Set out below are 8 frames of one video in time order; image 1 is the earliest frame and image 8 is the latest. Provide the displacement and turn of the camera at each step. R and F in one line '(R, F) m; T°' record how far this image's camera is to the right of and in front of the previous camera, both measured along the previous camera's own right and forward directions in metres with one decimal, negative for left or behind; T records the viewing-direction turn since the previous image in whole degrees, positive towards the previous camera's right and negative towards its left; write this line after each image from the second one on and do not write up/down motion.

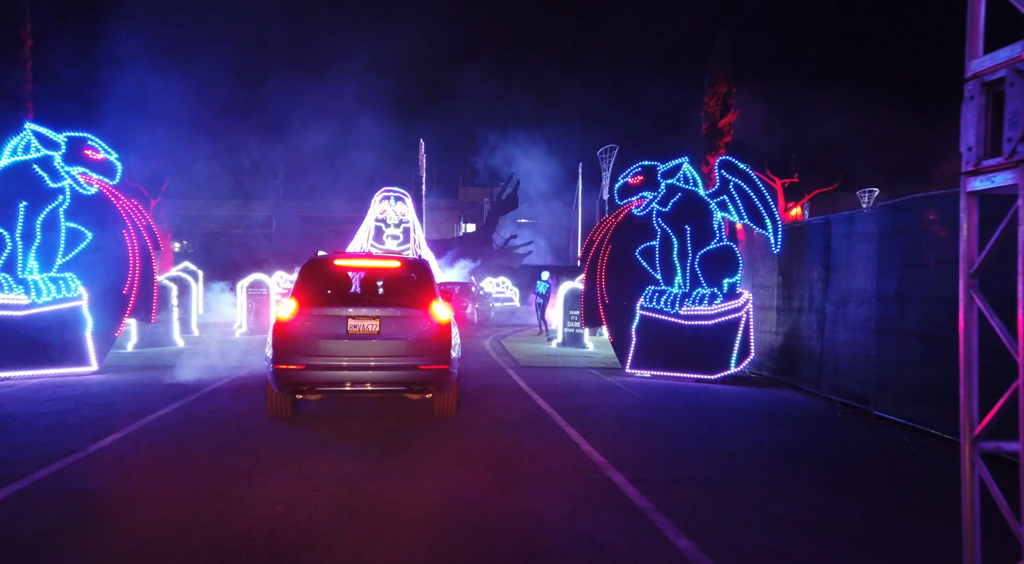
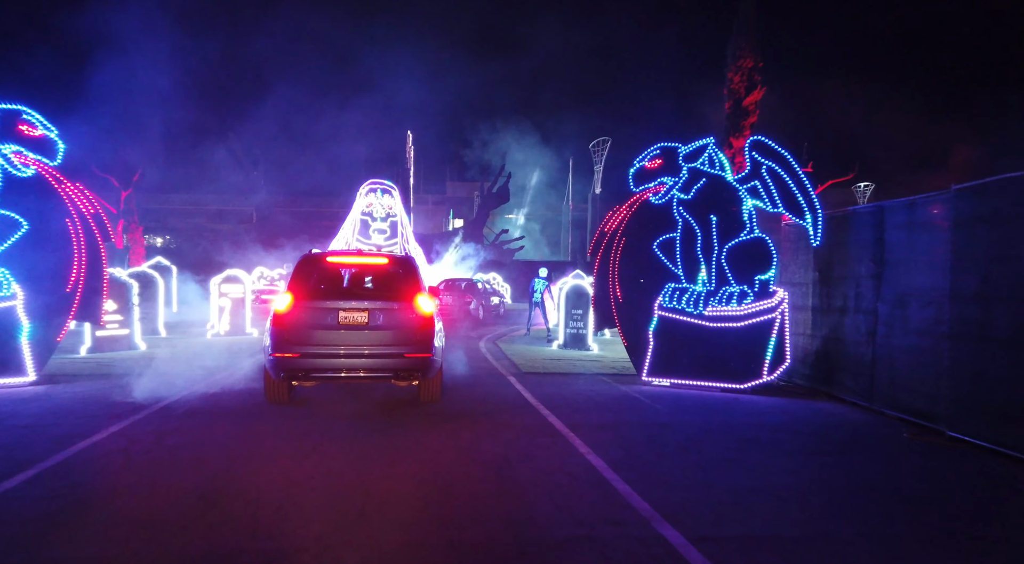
(-0.2, +1.4) m; +1°
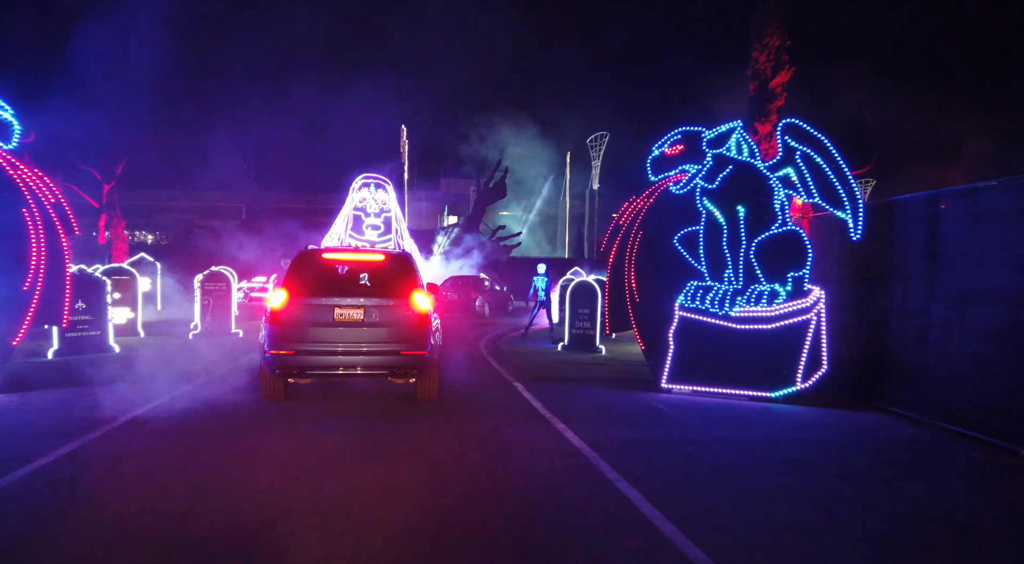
(-0.2, +1.0) m; 0°
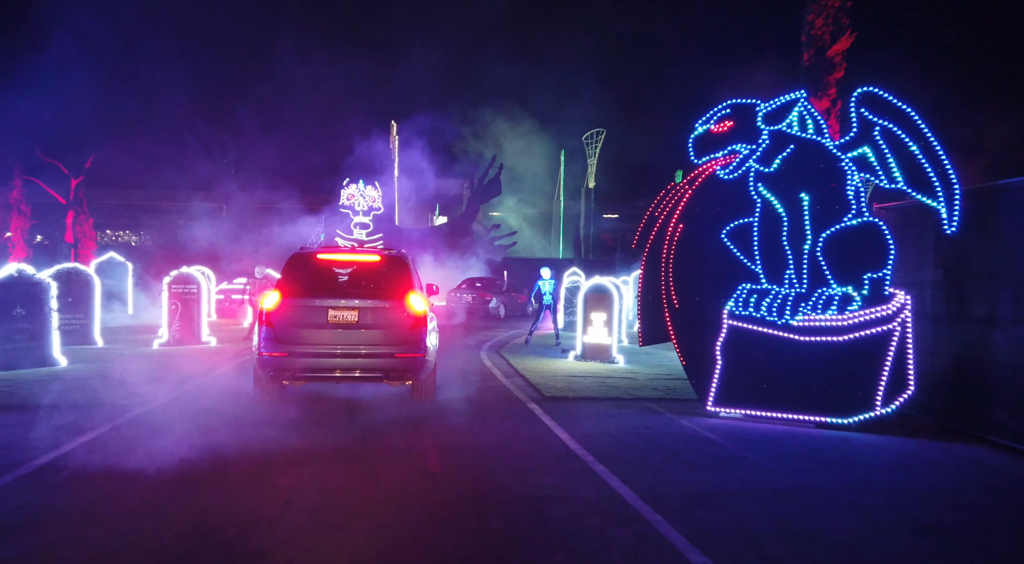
(-0.3, +1.7) m; +1°
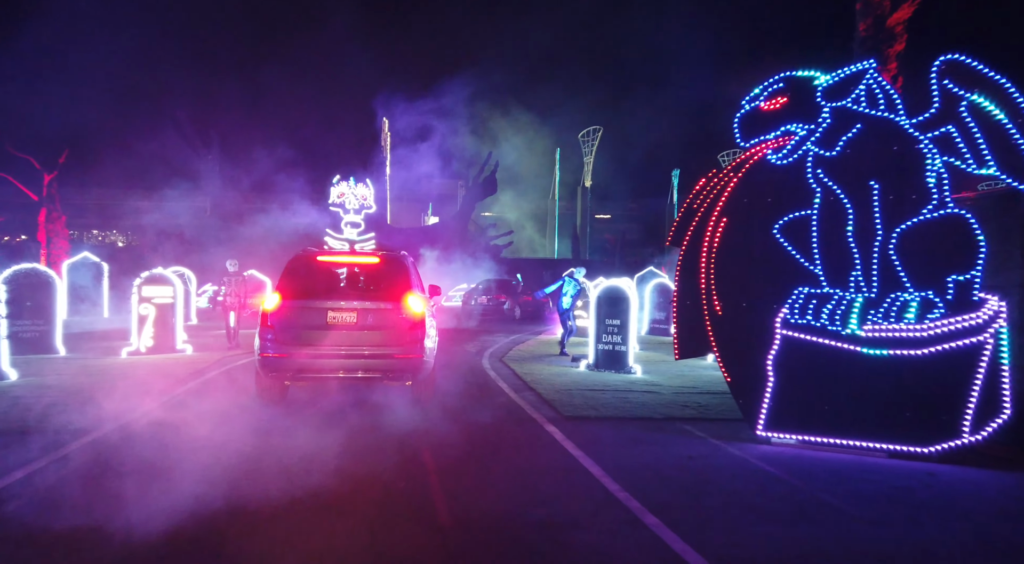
(-0.2, +1.2) m; +1°
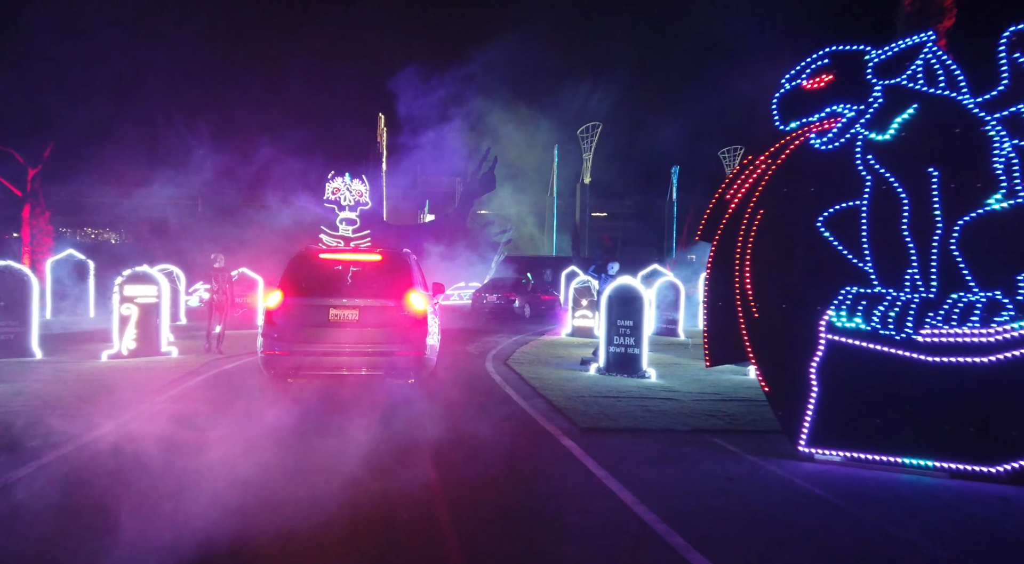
(-0.2, +0.8) m; 0°
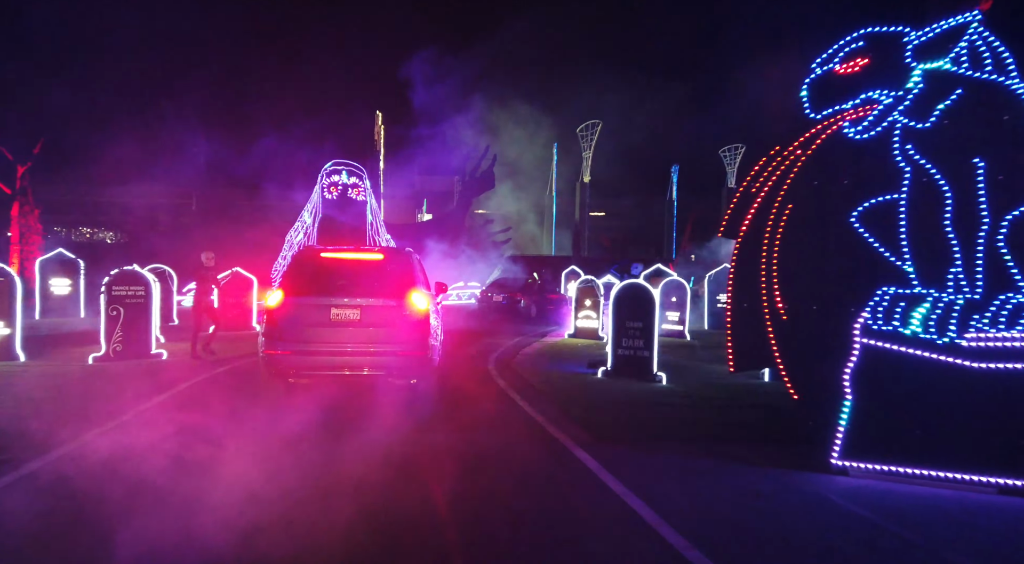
(-0.1, +0.5) m; 0°
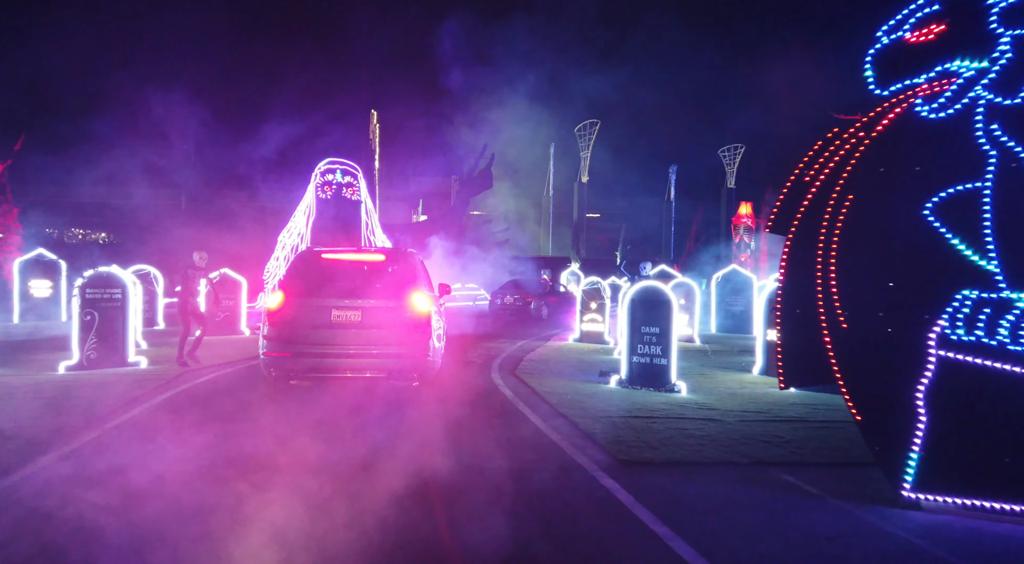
(-0.2, +0.9) m; 0°
